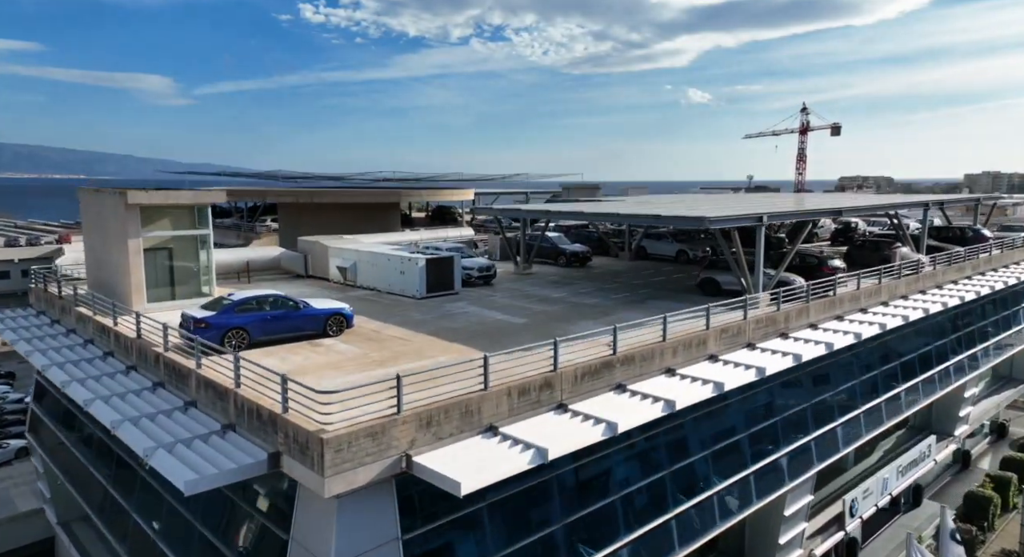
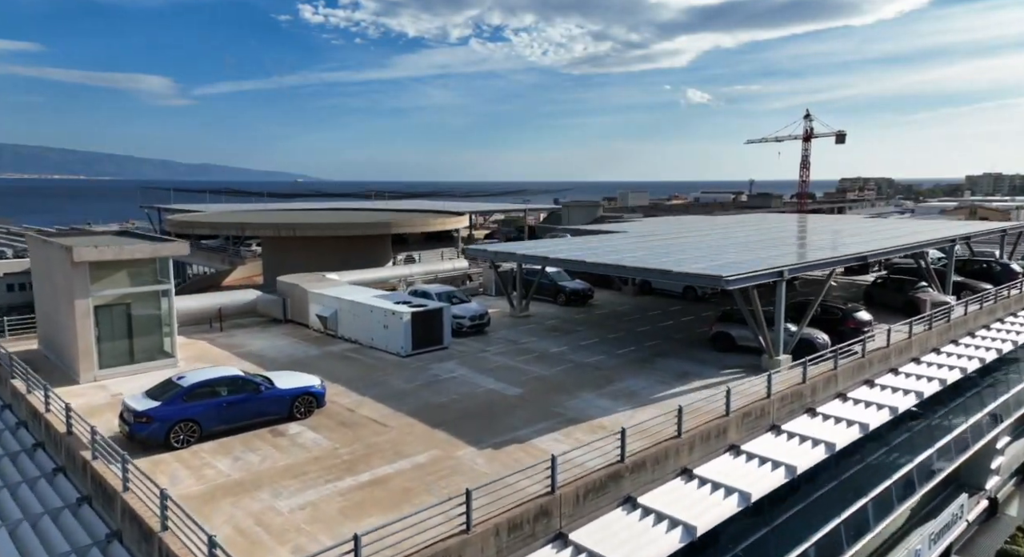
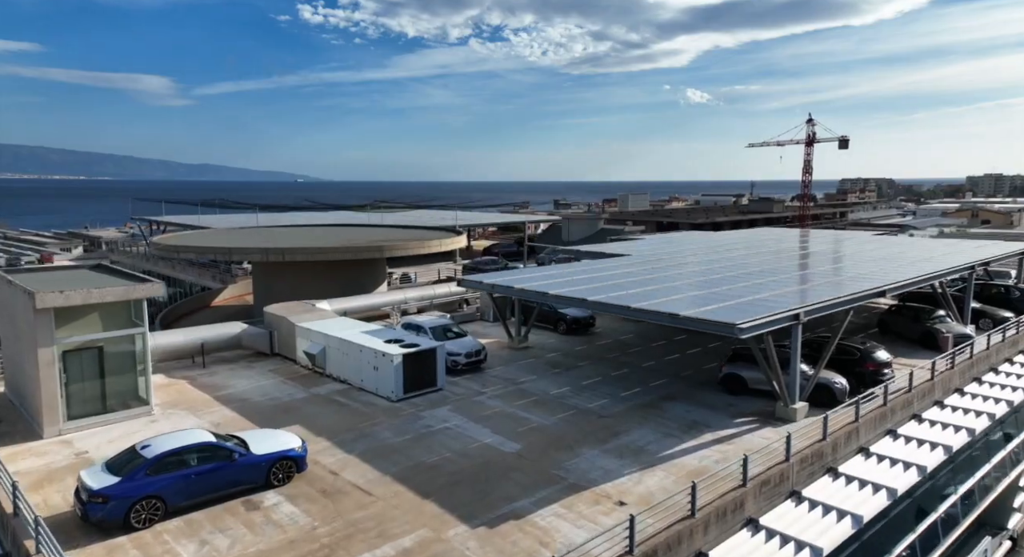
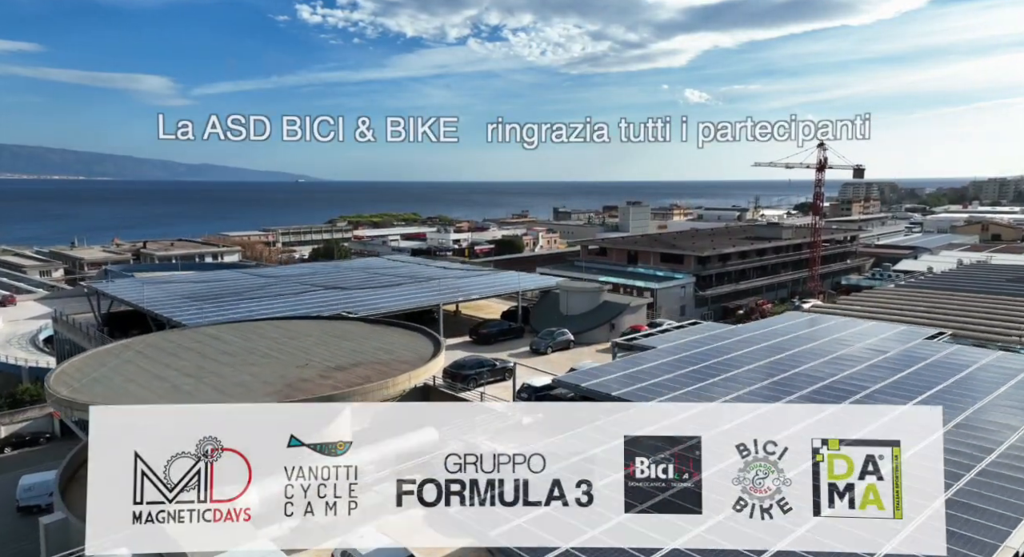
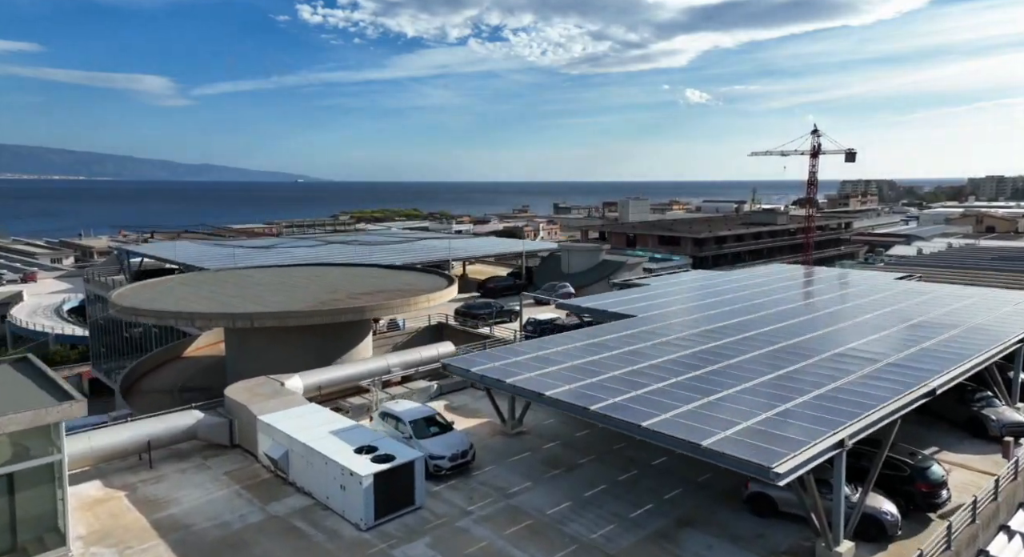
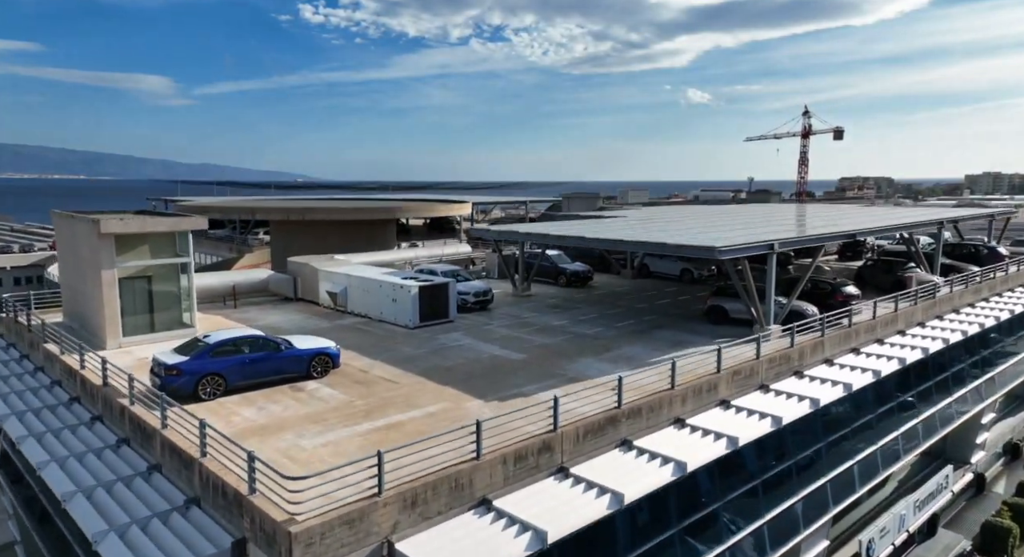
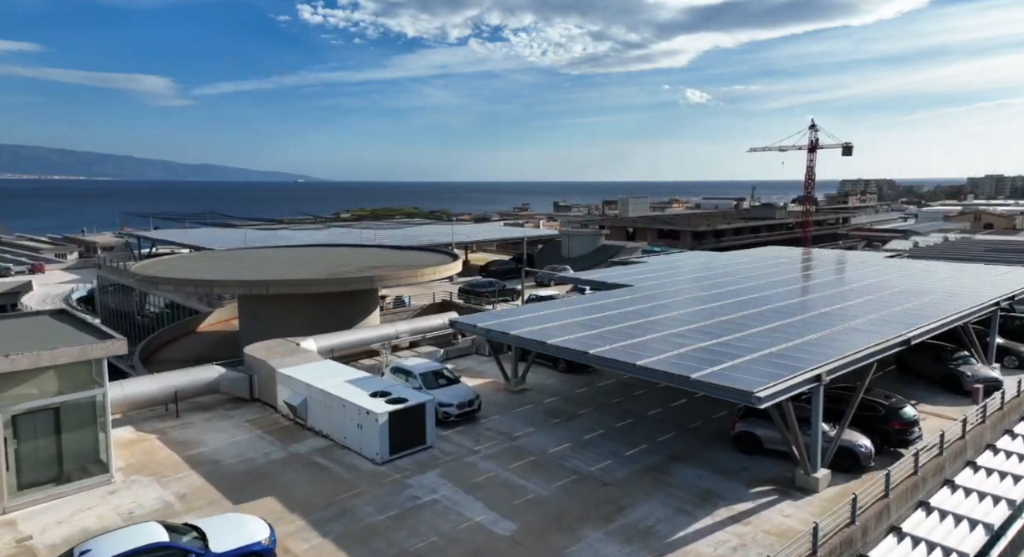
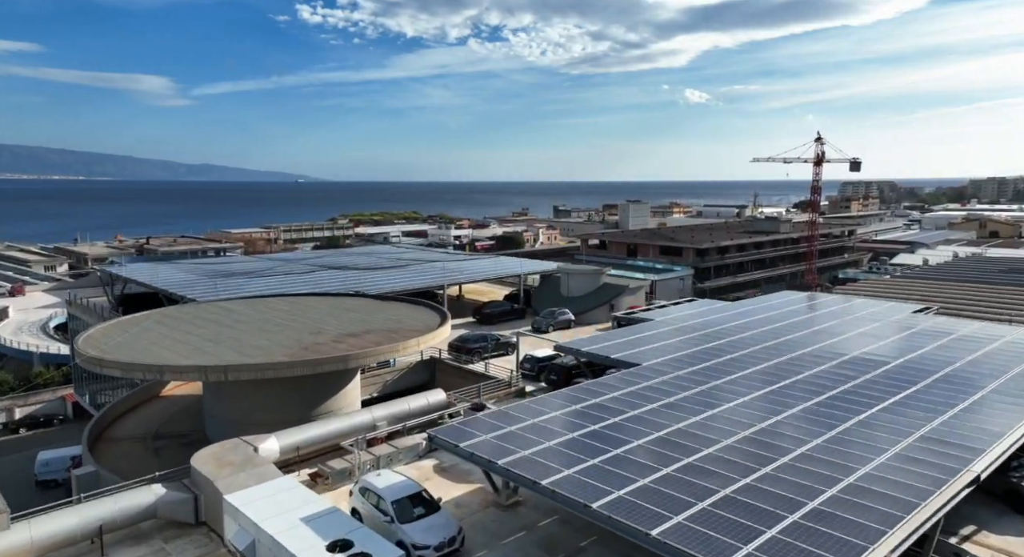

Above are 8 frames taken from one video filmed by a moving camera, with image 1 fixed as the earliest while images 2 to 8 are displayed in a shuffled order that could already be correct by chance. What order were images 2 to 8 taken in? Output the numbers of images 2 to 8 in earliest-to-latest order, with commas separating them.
6, 2, 3, 7, 5, 8, 4
